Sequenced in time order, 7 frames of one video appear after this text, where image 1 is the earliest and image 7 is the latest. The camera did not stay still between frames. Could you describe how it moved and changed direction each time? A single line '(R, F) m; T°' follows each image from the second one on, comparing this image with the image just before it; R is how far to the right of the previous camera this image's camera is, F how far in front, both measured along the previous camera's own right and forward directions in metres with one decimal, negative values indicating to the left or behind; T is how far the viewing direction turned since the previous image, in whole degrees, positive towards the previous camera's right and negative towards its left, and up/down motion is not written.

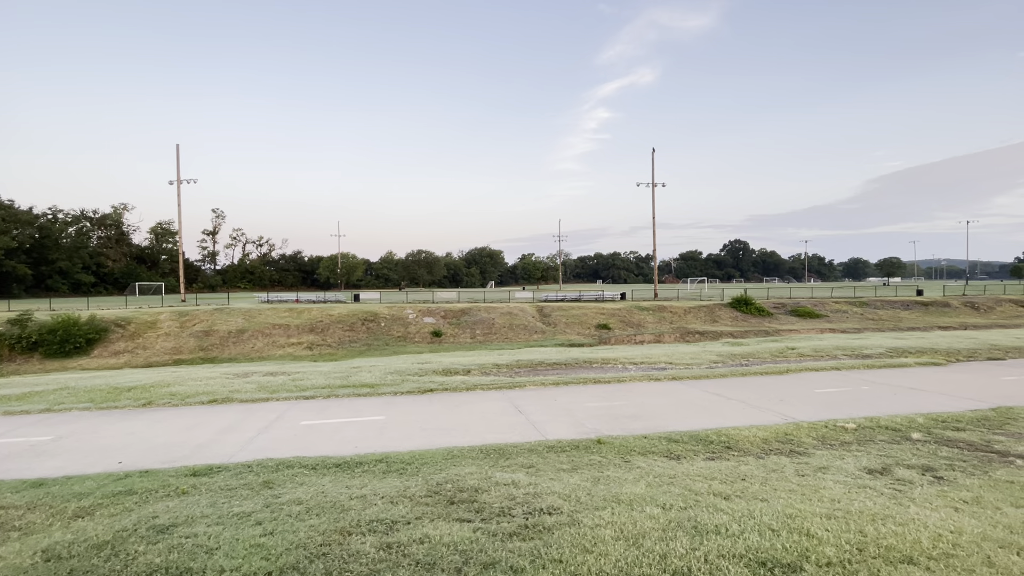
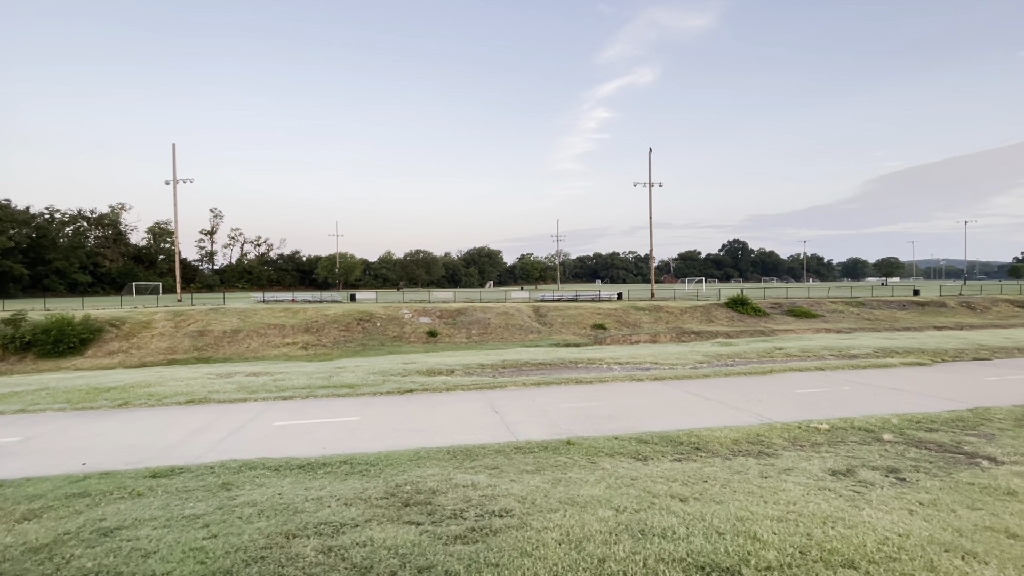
(+0.4, 0.0) m; 0°
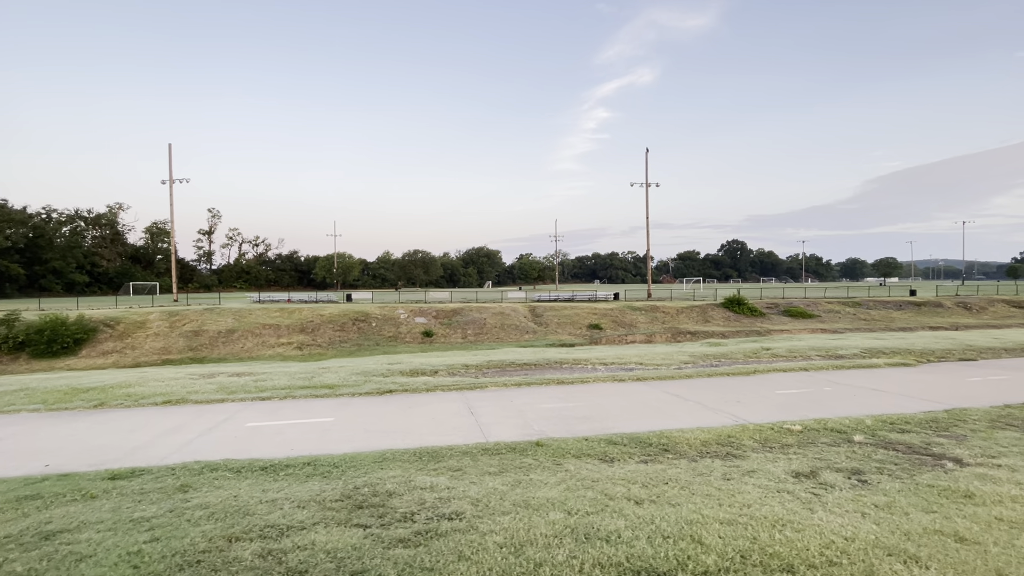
(+0.4, 0.0) m; 0°
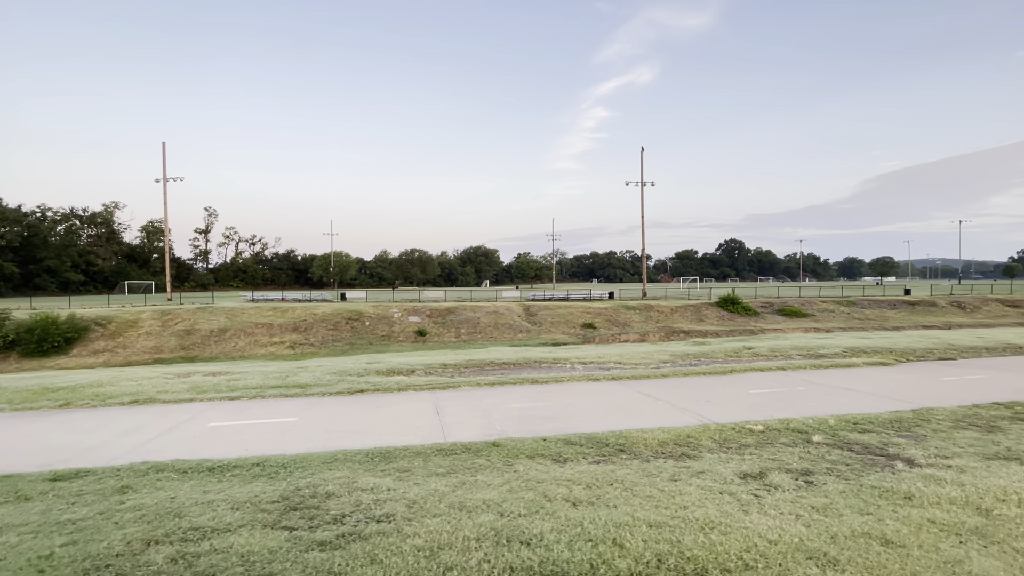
(+0.6, +0.1) m; 0°
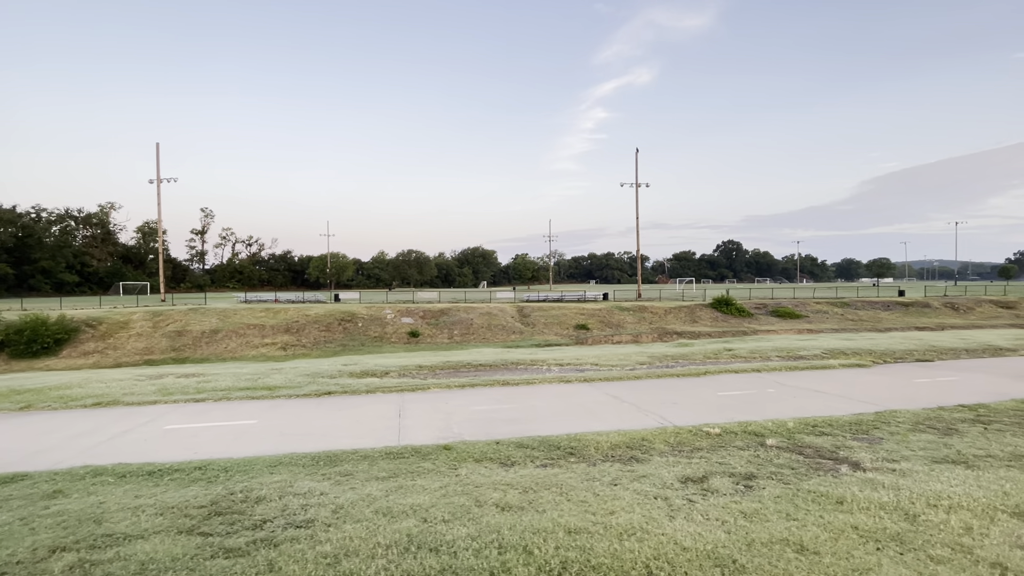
(+0.6, +0.1) m; 0°
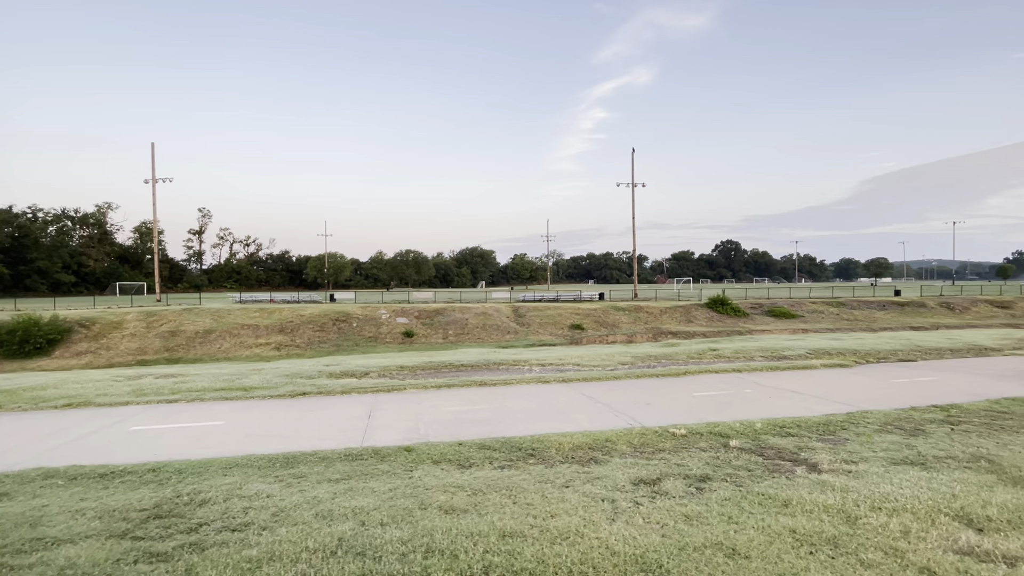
(+0.5, +0.1) m; 0°
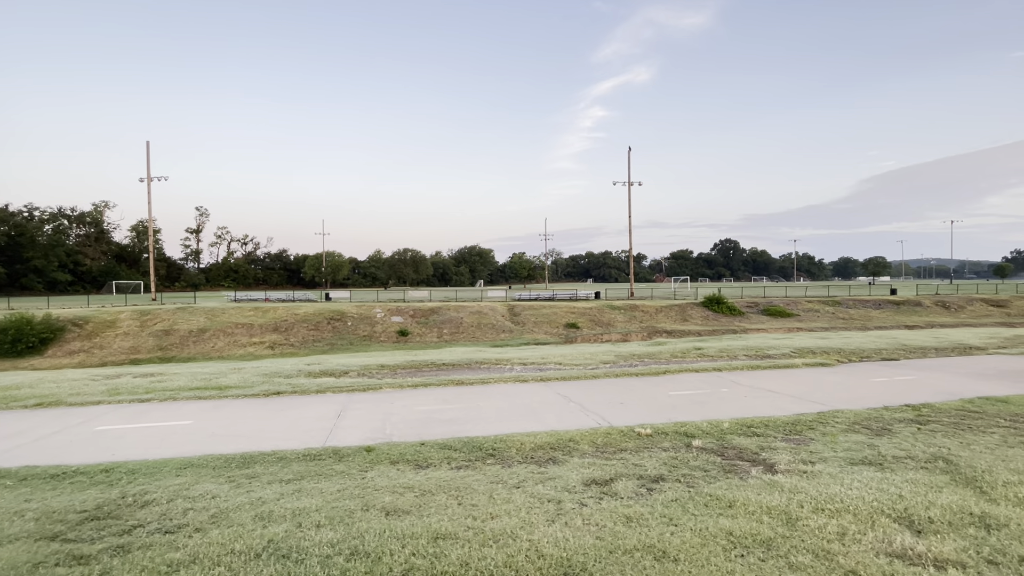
(+0.5, +0.1) m; 0°
